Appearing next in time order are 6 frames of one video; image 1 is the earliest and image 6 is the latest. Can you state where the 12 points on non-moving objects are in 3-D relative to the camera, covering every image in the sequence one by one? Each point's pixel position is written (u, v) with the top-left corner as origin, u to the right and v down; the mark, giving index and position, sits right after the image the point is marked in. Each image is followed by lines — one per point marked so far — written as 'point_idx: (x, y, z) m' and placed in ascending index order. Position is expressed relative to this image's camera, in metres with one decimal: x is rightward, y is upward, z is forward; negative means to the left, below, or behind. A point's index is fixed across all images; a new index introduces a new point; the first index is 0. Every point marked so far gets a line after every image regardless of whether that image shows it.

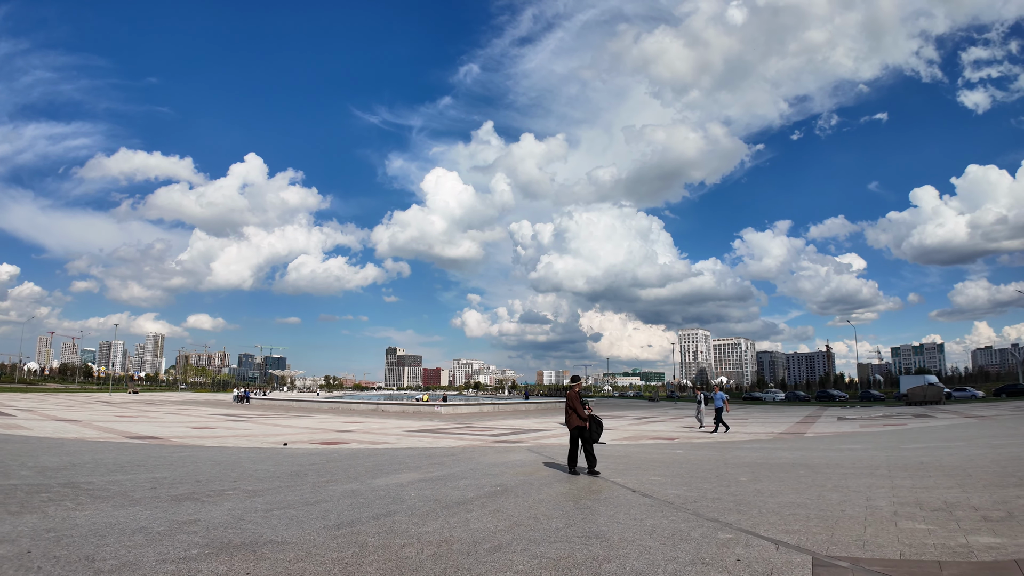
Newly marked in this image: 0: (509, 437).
0: (-0.1, -5.3, +19.7) m
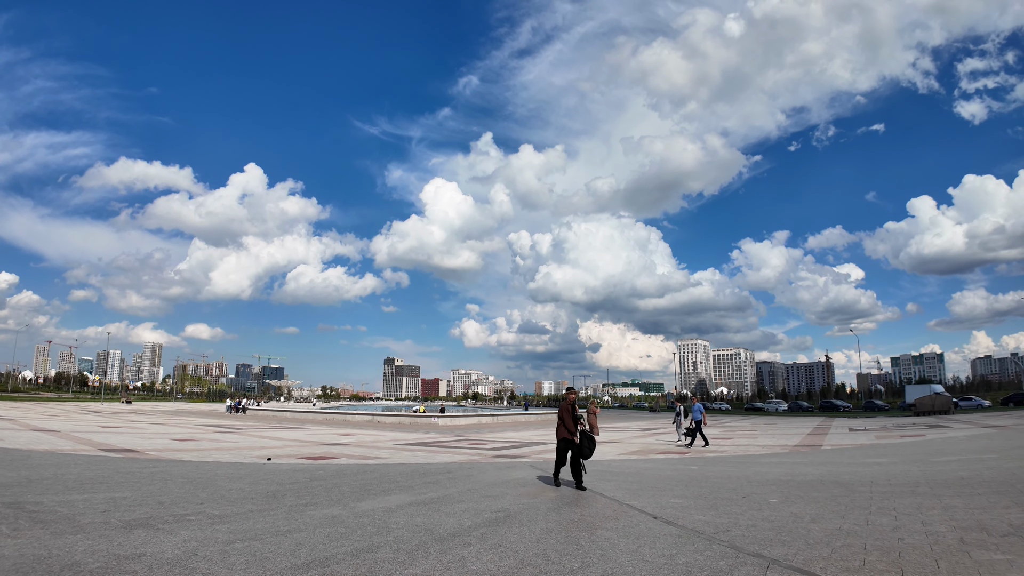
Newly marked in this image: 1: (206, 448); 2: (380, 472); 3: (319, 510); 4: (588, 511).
0: (-0.1, -5.5, +18.5) m
1: (-10.3, -5.3, +18.8) m
2: (-3.0, -4.3, +12.9) m
3: (-2.9, -3.3, +8.4) m
4: (+1.1, -3.3, +8.3) m
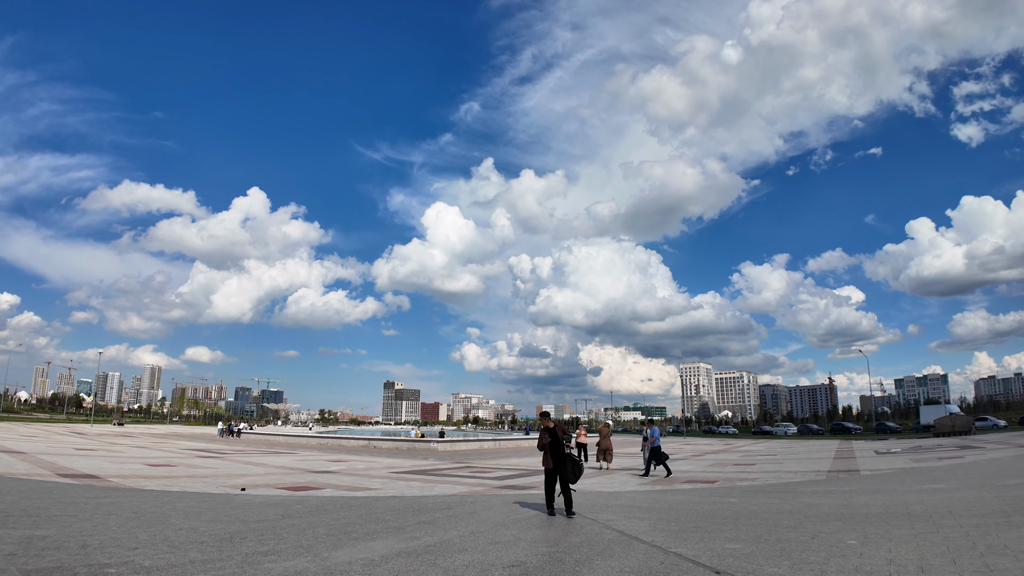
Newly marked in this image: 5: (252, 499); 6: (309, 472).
0: (+0.1, -5.7, +16.5) m
1: (-10.0, -5.6, +16.9) m
2: (-2.8, -4.3, +11.0) m
3: (-2.7, -3.2, +6.5) m
4: (+1.3, -3.1, +6.4) m
5: (-5.5, -4.4, +11.8) m
6: (-6.8, -6.2, +18.7) m
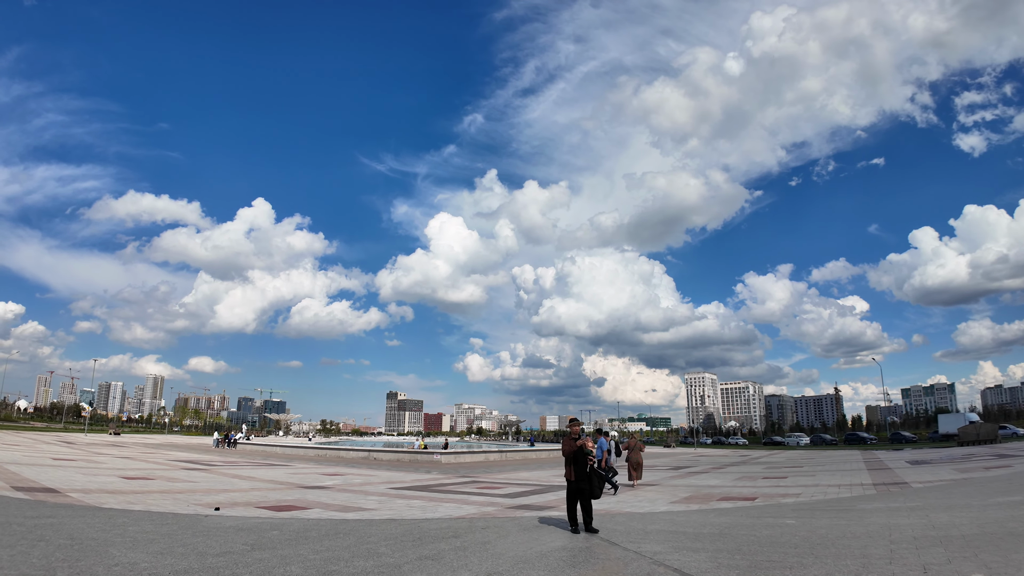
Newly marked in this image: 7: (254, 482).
0: (+0.5, -5.5, +14.6) m
1: (-9.7, -5.4, +15.0) m
2: (-2.4, -4.0, +9.1) m
3: (-2.4, -2.8, +4.7) m
4: (+1.6, -2.7, +4.5) m
5: (-5.1, -4.1, +9.9) m
6: (-6.4, -6.0, +16.8) m
7: (-8.3, -6.3, +18.2) m
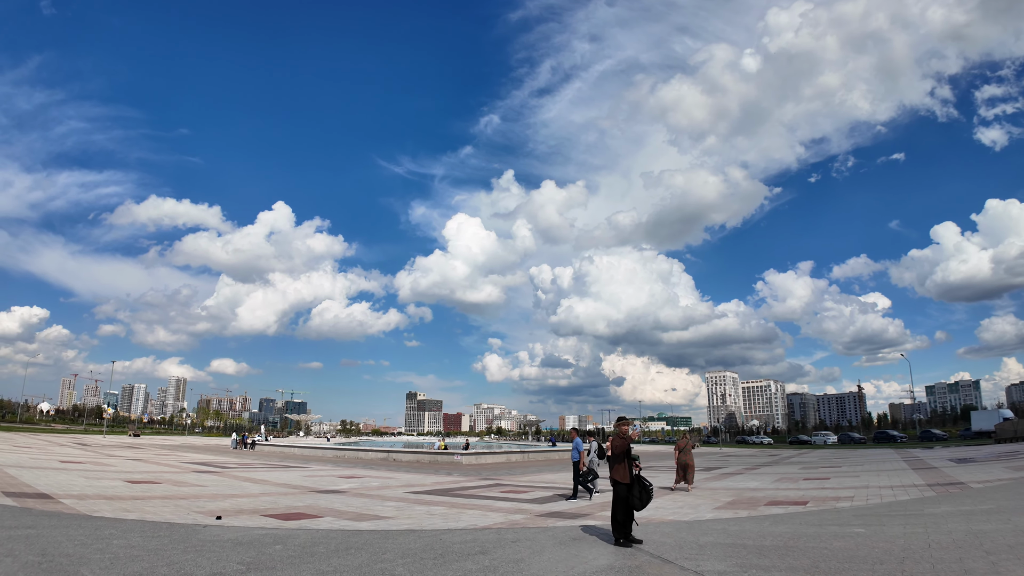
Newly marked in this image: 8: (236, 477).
0: (+1.2, -5.2, +13.4) m
1: (-9.0, -5.2, +14.1) m
2: (-1.9, -3.7, +7.9) m
3: (-2.0, -2.5, +3.5) m
4: (+2.0, -2.4, +3.2) m
5: (-4.6, -3.9, +8.8) m
6: (-5.6, -5.7, +15.8) m
7: (-7.5, -6.1, +17.2) m
8: (-9.7, -6.6, +19.6) m
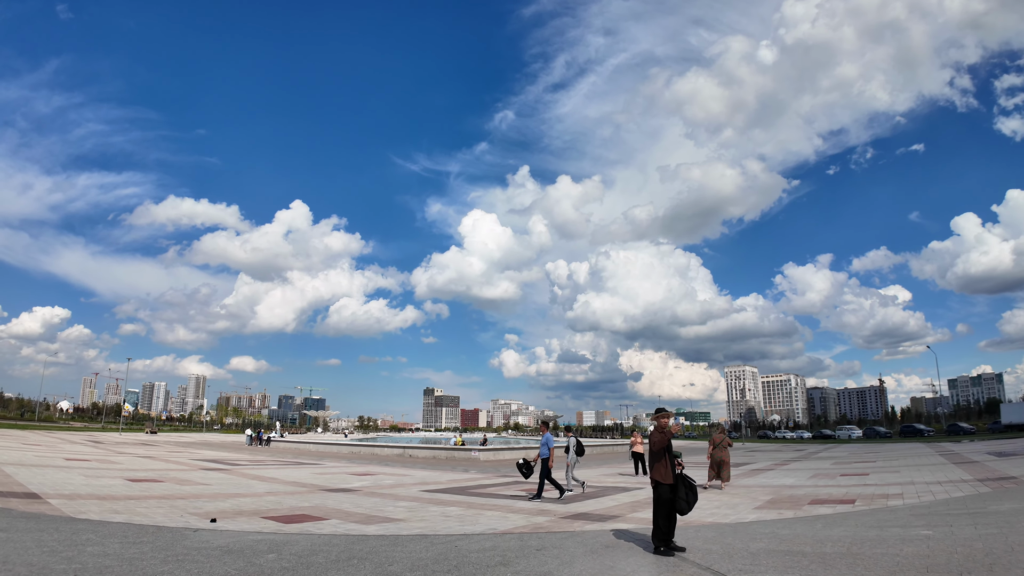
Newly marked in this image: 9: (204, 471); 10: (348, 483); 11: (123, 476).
0: (+1.7, -4.8, +12.3) m
1: (-8.4, -4.8, +13.3) m
2: (-1.6, -3.4, +6.9) m
3: (-1.8, -2.2, +2.5) m
4: (+2.2, -2.1, +2.1) m
5: (-4.2, -3.6, +7.9) m
6: (-5.0, -5.4, +14.9) m
7: (-6.9, -5.7, +16.4) m
8: (-9.0, -6.2, +18.9) m
9: (-10.7, -6.4, +19.5) m
10: (-5.0, -5.9, +17.1) m
11: (-11.1, -5.5, +16.1) m
